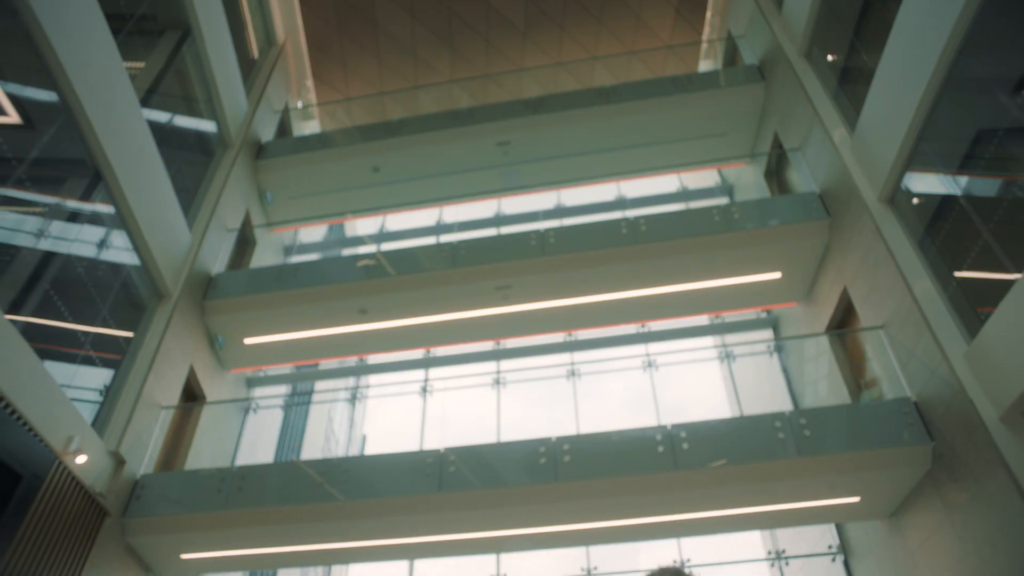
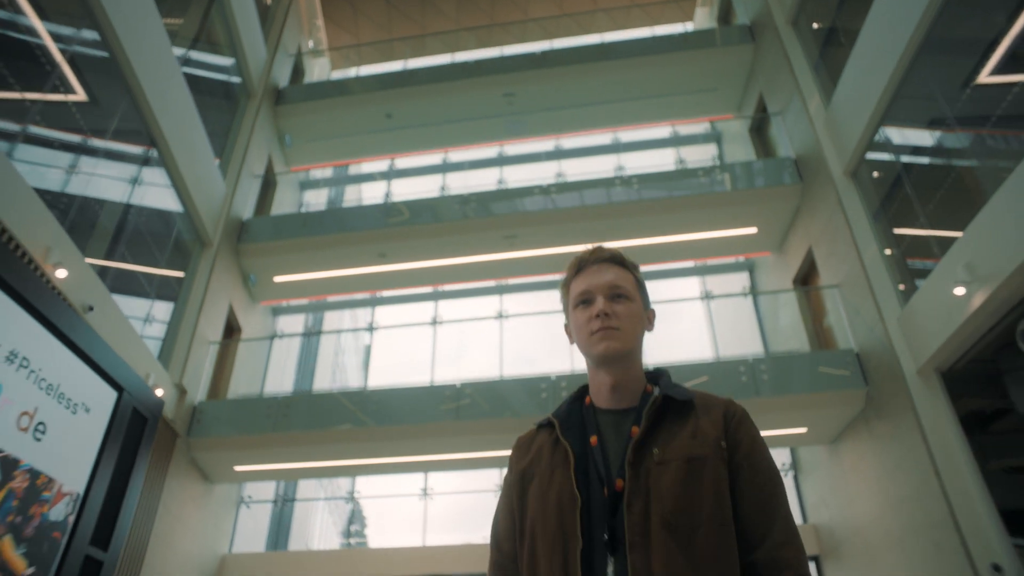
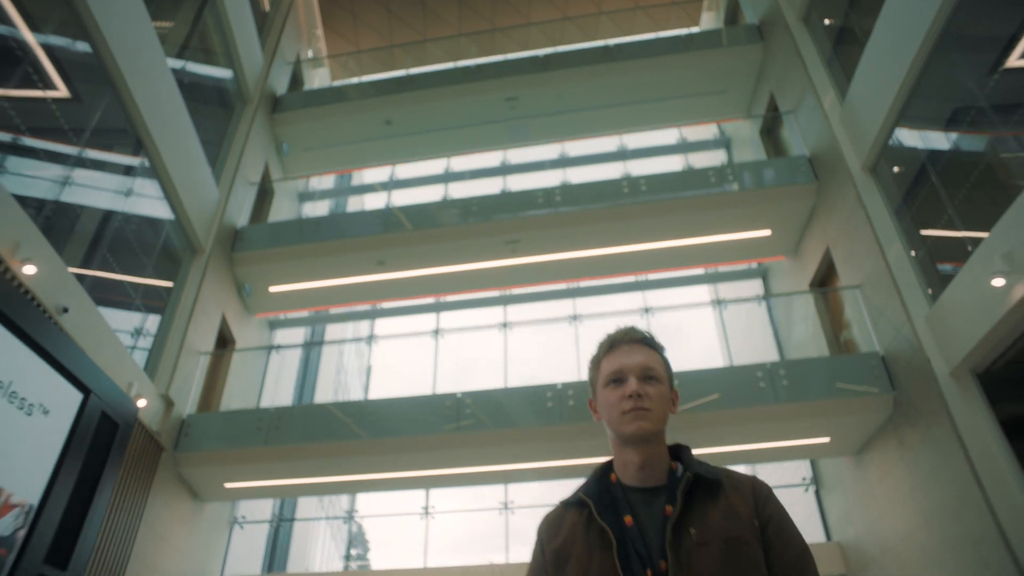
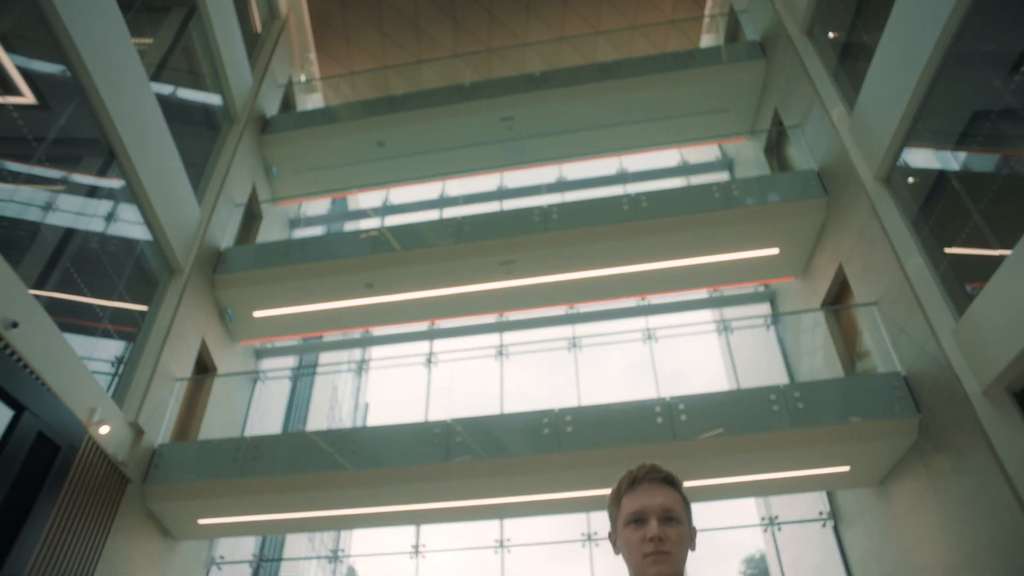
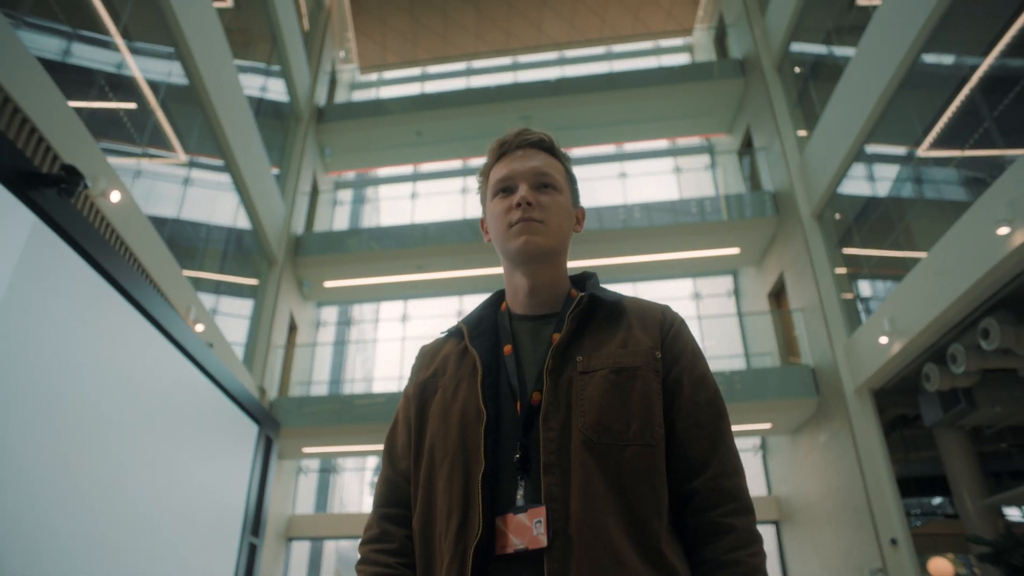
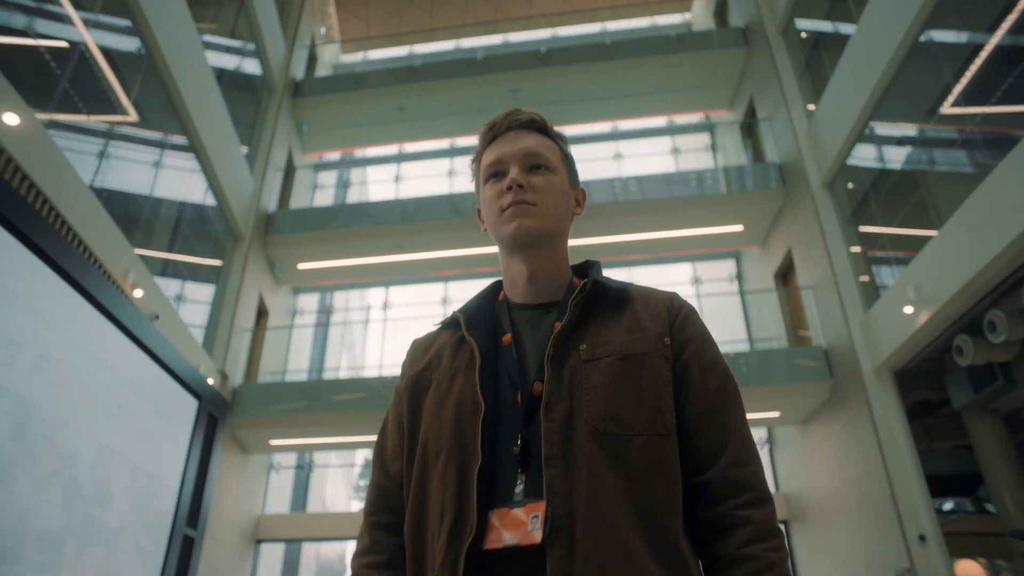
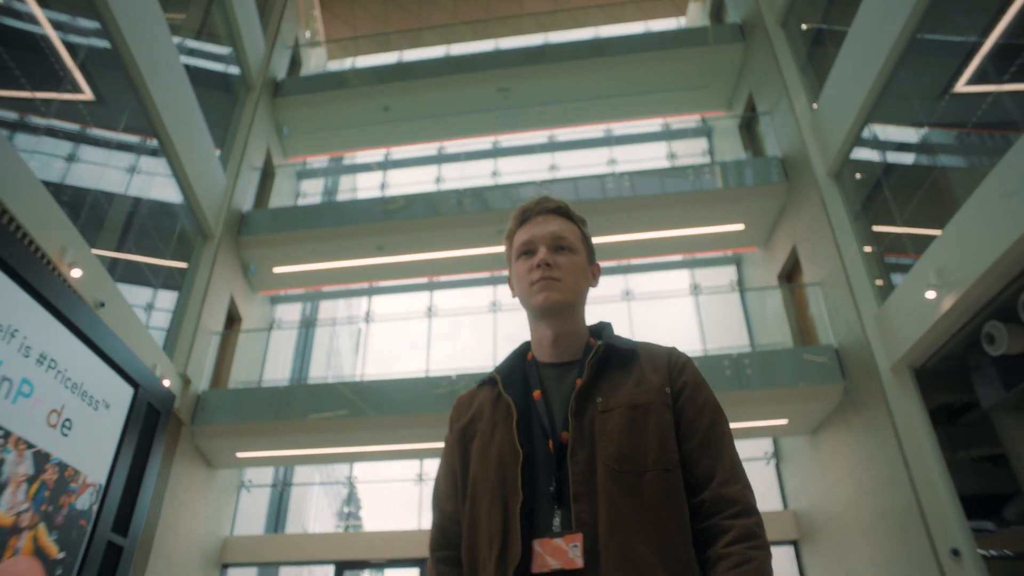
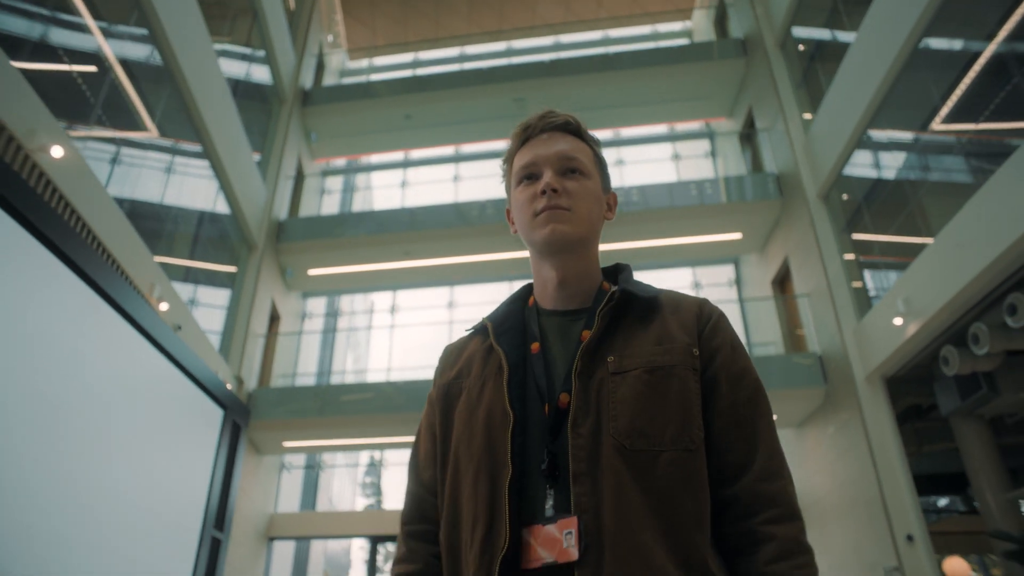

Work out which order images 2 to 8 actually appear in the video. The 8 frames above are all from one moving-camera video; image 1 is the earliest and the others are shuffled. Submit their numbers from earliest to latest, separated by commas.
4, 3, 2, 7, 6, 8, 5
